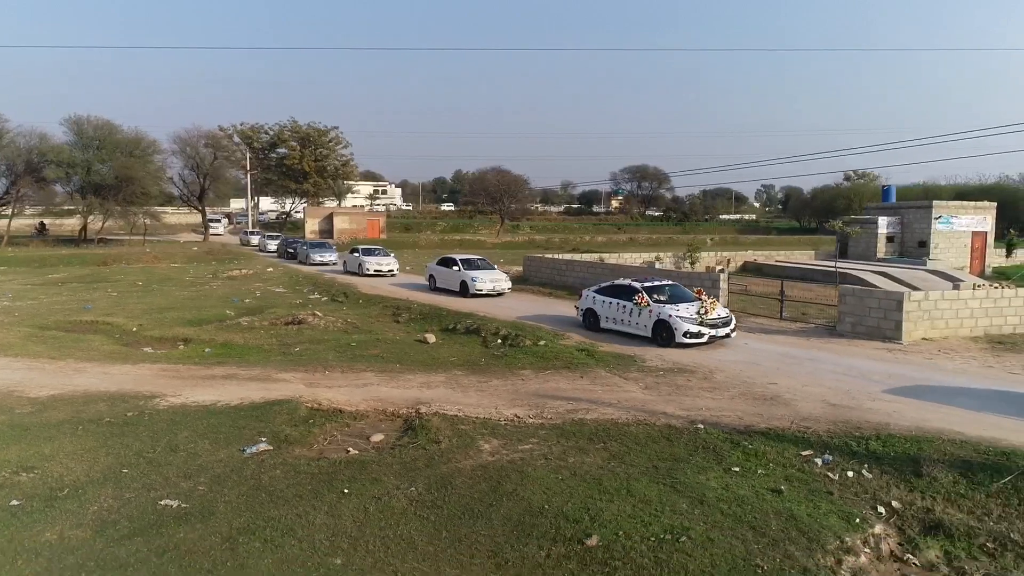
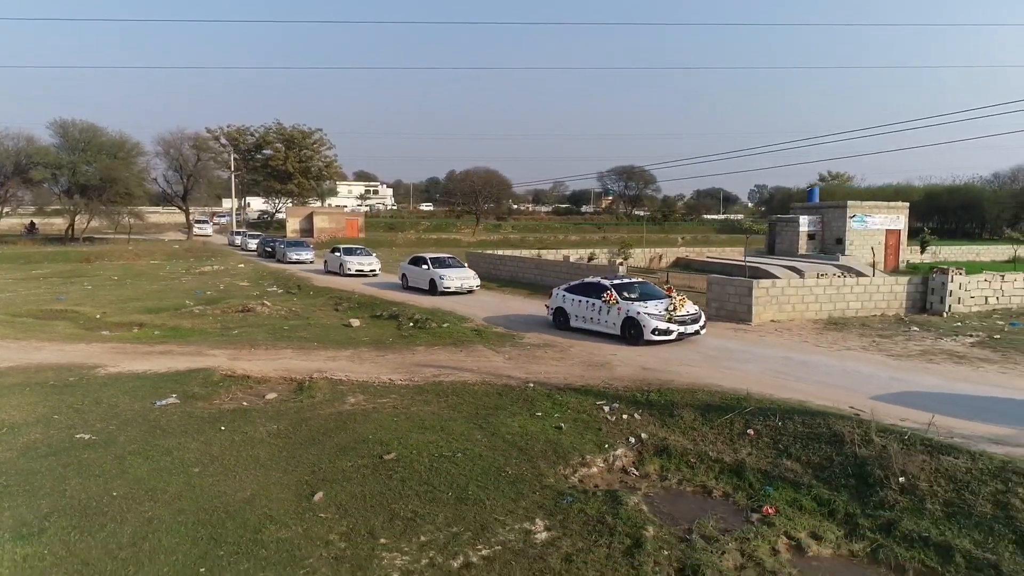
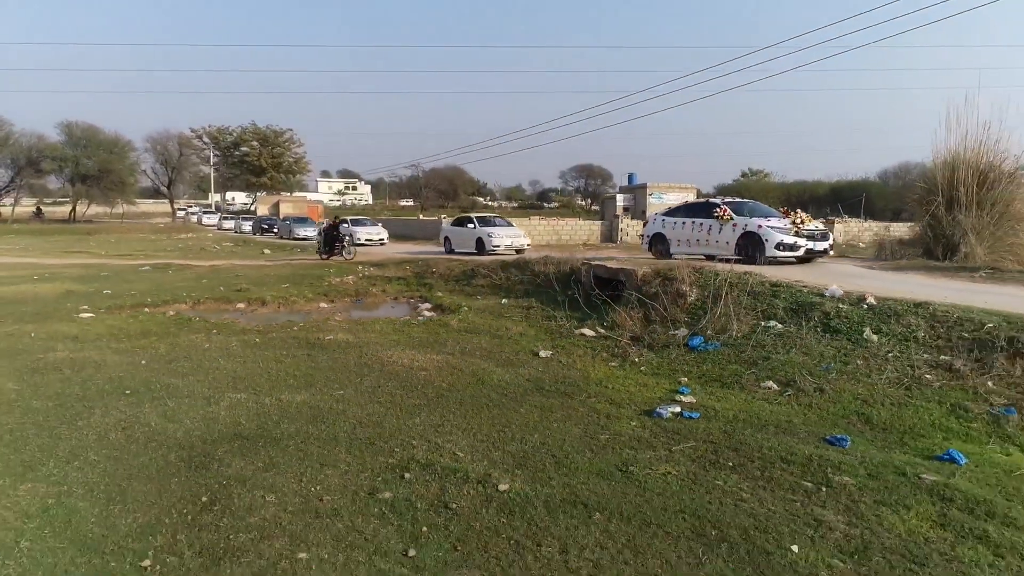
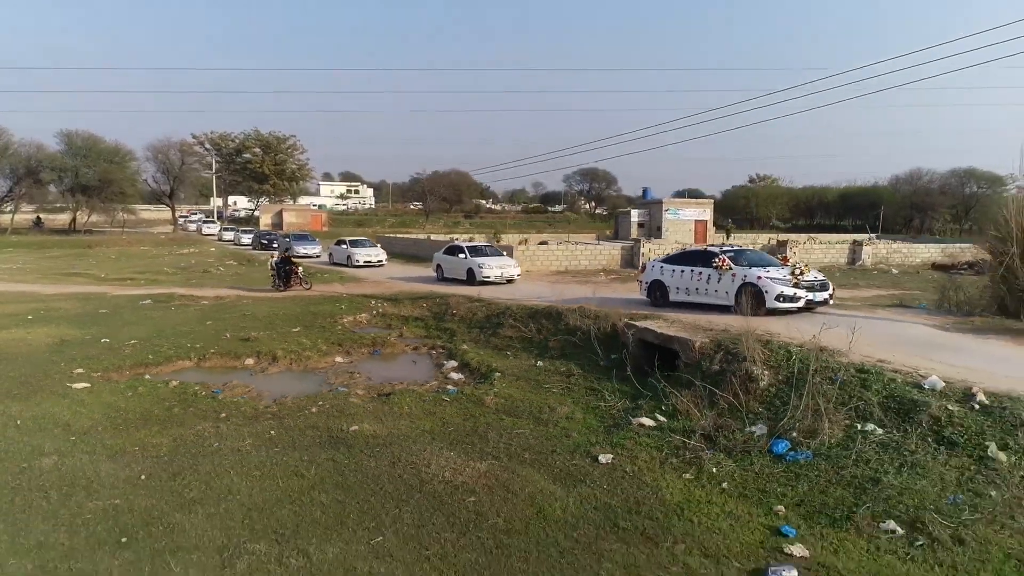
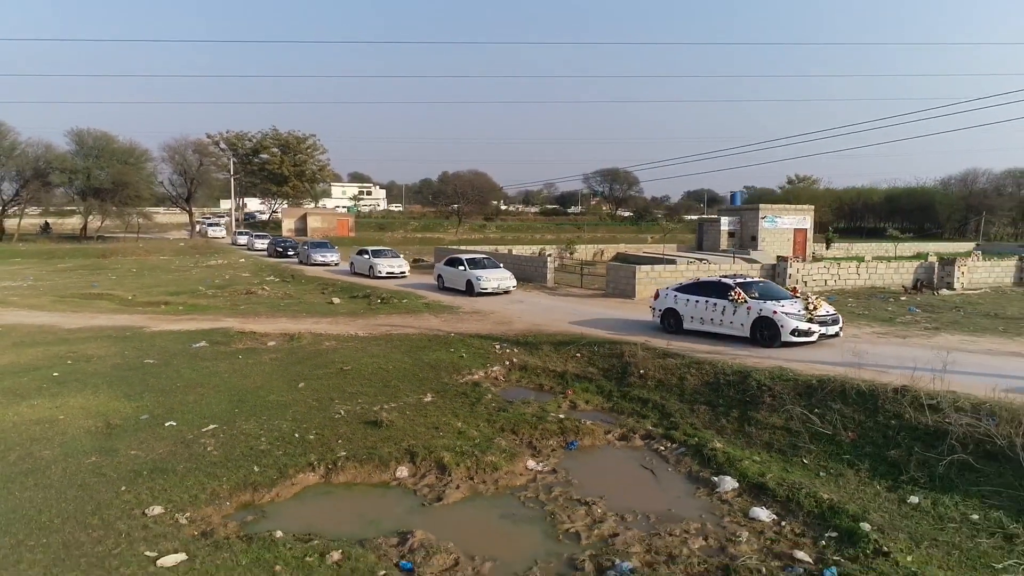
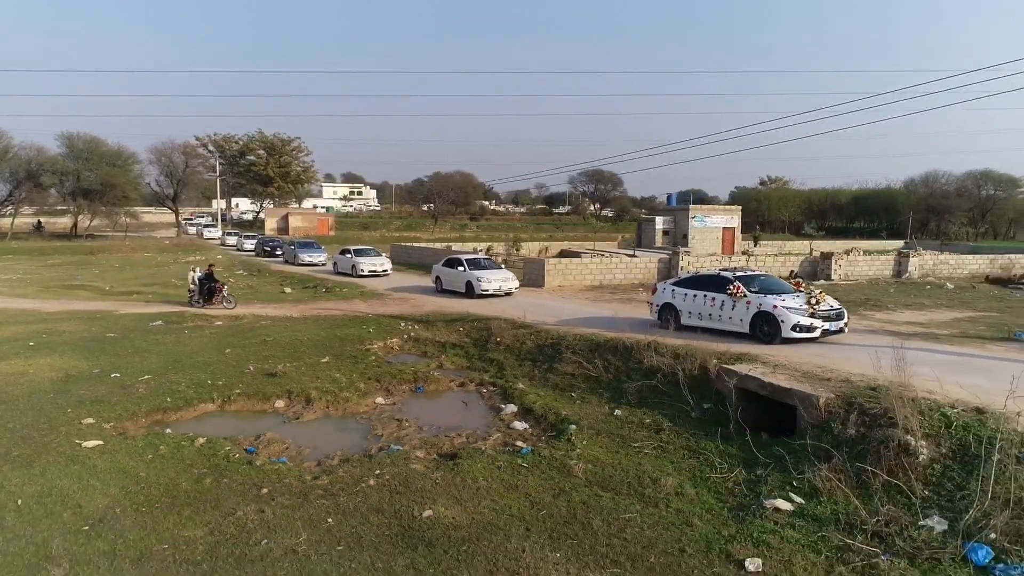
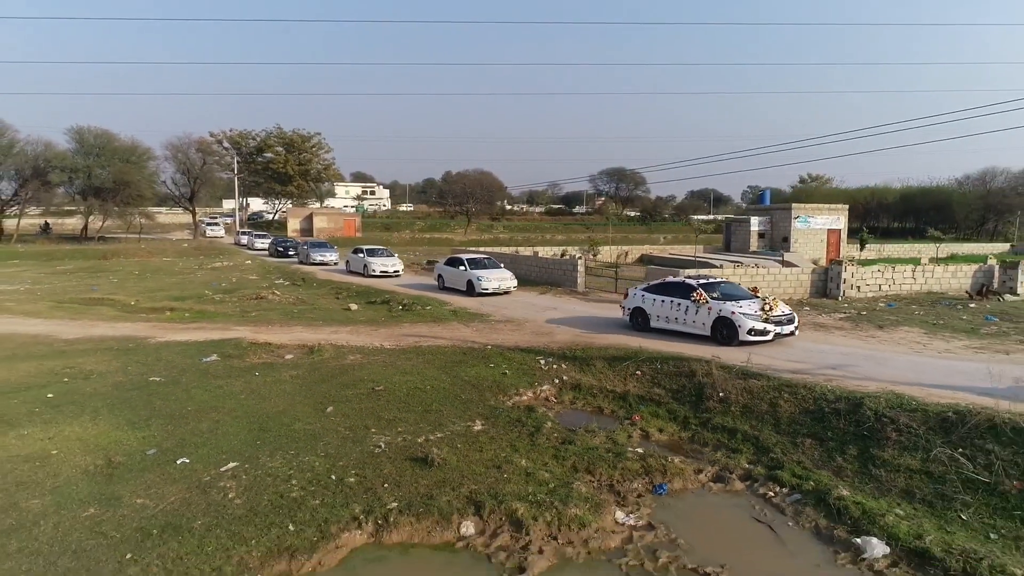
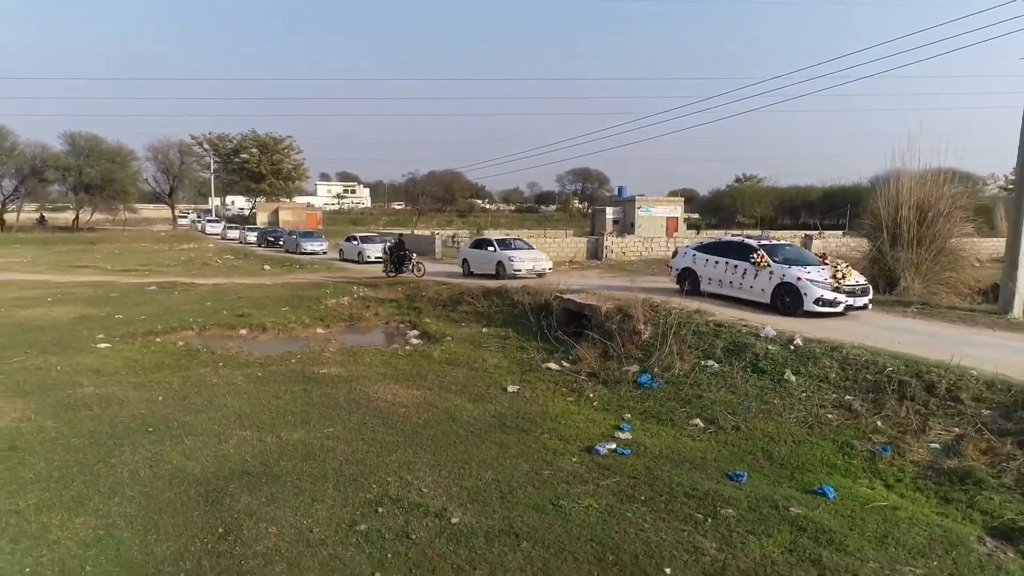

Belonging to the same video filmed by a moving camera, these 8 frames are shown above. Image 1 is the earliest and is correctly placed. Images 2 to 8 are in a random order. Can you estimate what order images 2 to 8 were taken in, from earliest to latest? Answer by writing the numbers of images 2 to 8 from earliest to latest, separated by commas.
2, 7, 5, 6, 4, 3, 8
